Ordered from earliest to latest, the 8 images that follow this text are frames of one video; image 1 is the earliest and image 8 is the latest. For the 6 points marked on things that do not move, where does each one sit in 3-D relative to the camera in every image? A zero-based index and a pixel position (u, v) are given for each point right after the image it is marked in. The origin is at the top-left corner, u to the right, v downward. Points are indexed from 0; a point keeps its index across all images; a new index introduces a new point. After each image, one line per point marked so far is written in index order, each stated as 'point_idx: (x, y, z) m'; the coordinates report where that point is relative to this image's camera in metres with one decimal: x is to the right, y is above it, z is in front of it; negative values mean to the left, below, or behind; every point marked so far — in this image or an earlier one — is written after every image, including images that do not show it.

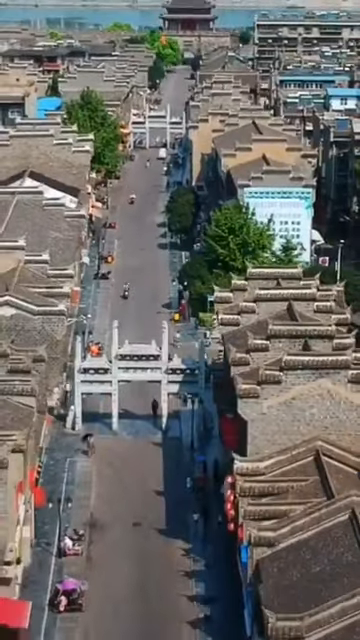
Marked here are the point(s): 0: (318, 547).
0: (+1.8, -2.9, +17.0) m
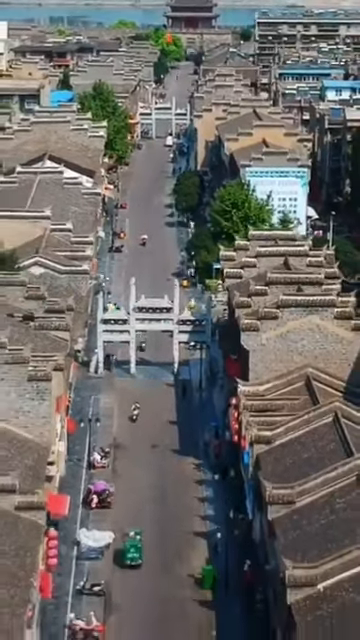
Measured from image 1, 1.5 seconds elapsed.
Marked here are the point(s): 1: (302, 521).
0: (+2.0, -1.9, +20.9) m
1: (+1.7, -2.7, +18.3) m
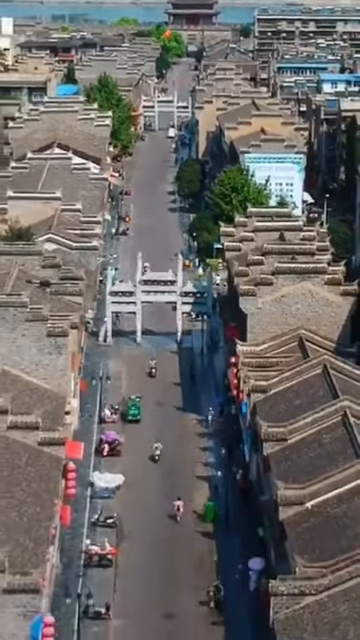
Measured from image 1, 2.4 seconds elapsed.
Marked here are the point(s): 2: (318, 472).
0: (+2.1, -1.2, +23.3) m
1: (+1.7, -2.0, +20.6) m
2: (+2.0, -2.2, +19.5) m
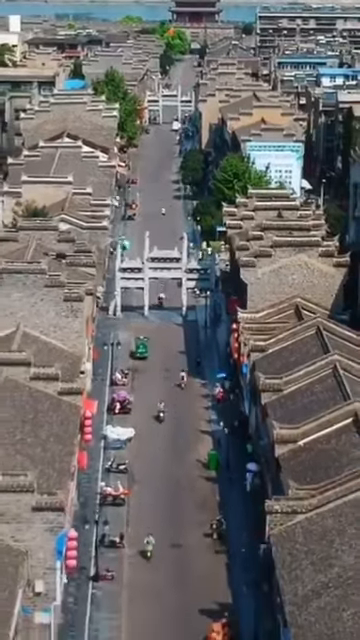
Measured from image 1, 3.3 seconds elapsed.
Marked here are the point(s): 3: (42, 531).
0: (+2.2, -0.5, +25.5) m
1: (+1.9, -1.3, +22.9) m
2: (+2.1, -1.5, +21.8) m
3: (-1.9, -2.9, +18.6) m
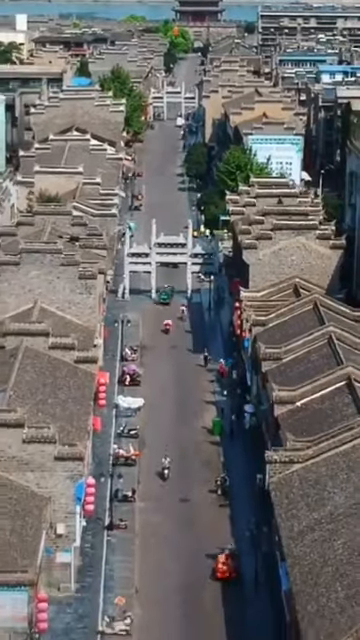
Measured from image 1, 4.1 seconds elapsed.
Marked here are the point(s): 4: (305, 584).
0: (+2.3, 0.0, +27.5) m
1: (+2.0, -0.8, +24.9) m
2: (+2.3, -1.0, +23.8) m
3: (-1.8, -2.4, +20.5) m
4: (+1.6, -3.4, +17.1) m
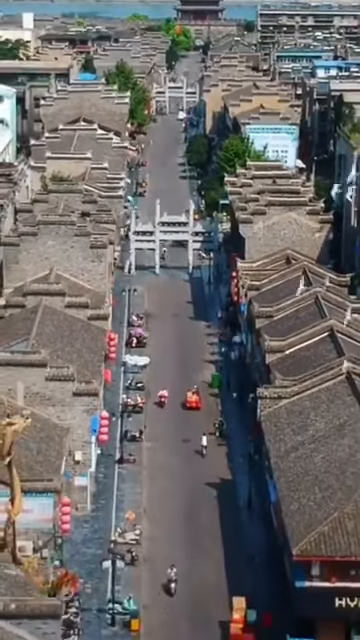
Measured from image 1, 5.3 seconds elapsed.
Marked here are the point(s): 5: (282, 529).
0: (+2.4, +0.8, +30.5) m
1: (+2.0, 0.0, +27.9) m
2: (+2.3, -0.2, +26.8) m
3: (-1.7, -1.6, +23.5) m
4: (+1.6, -2.5, +20.1) m
5: (+1.5, -3.1, +19.7) m
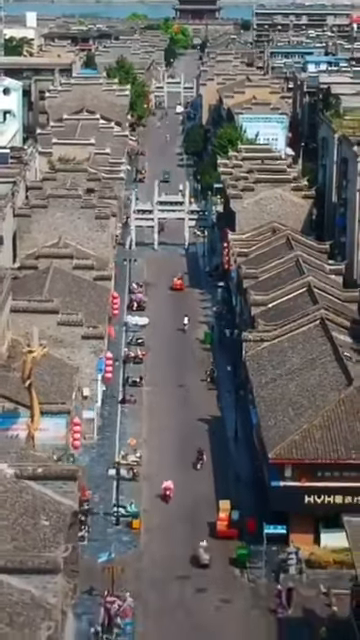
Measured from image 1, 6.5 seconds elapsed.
0: (+2.3, +1.7, +33.9) m
1: (+1.9, +0.9, +31.3) m
2: (+2.2, +0.7, +30.2) m
3: (-1.8, -0.7, +27.0) m
4: (+1.5, -1.6, +23.5) m
5: (+1.4, -2.1, +23.1) m
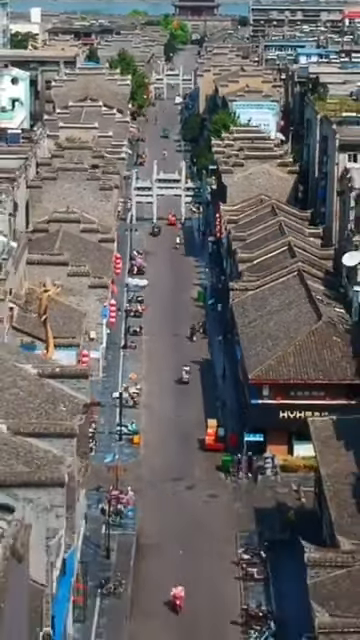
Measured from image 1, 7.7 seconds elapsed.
0: (+2.2, +2.8, +37.8) m
1: (+1.8, +2.1, +35.1) m
2: (+2.1, +1.9, +34.0) m
3: (-2.0, +0.5, +30.8) m
4: (+1.4, -0.5, +27.4) m
5: (+1.3, -1.0, +27.0) m
